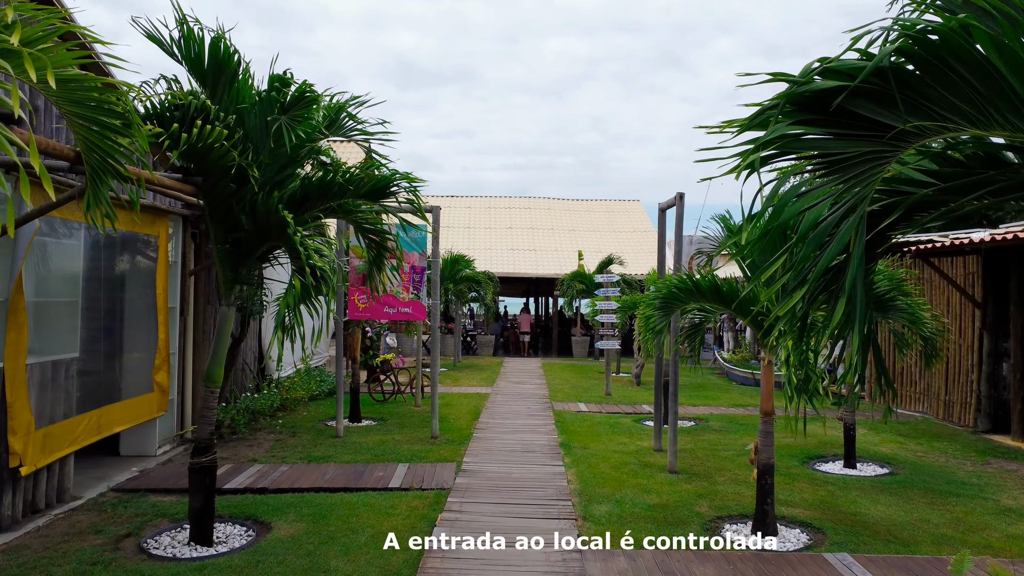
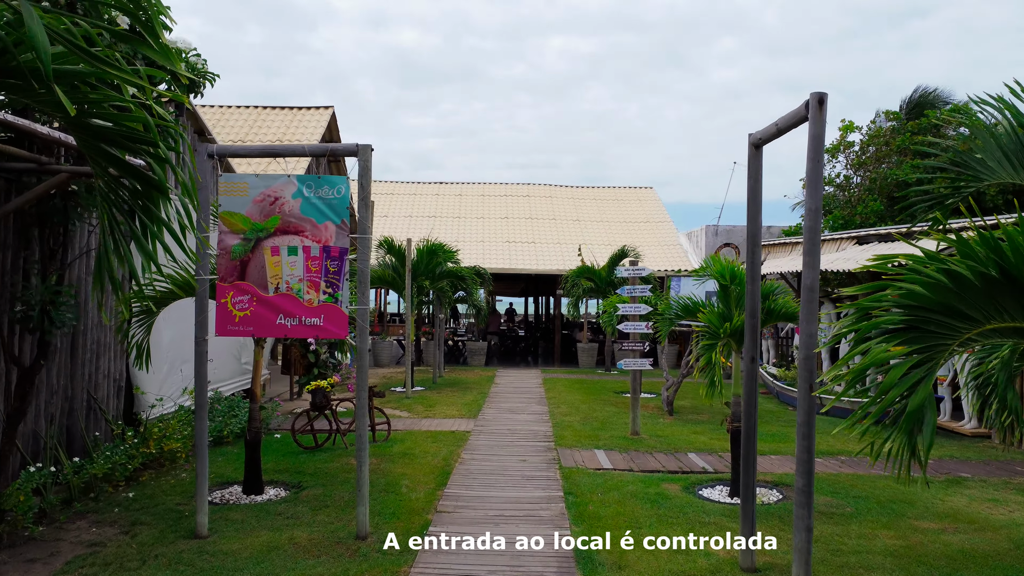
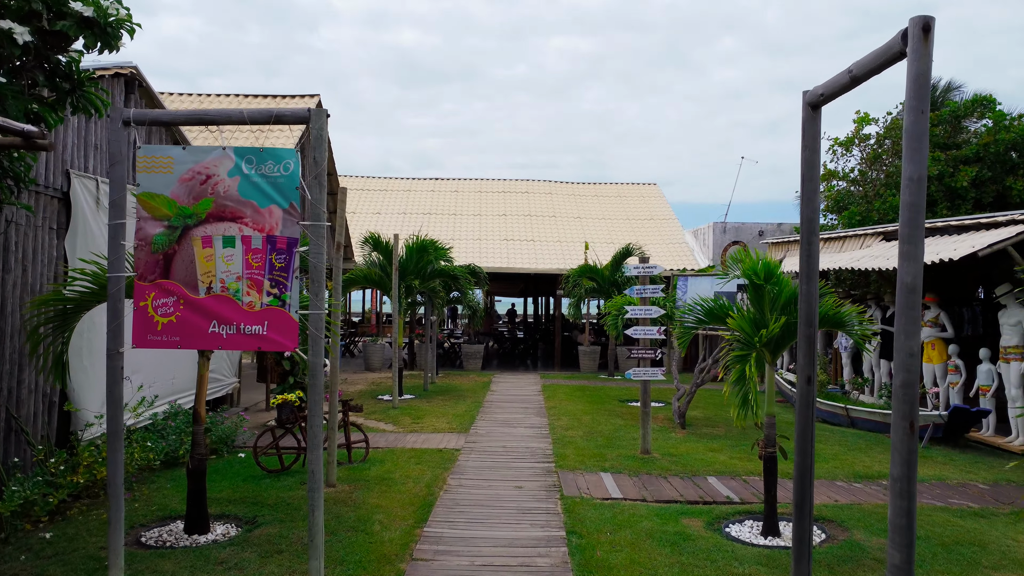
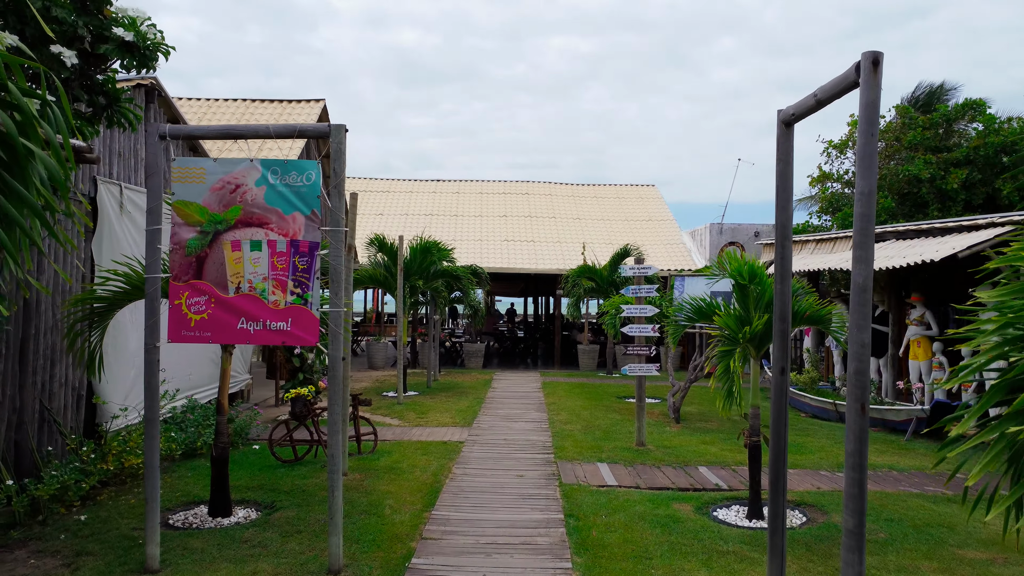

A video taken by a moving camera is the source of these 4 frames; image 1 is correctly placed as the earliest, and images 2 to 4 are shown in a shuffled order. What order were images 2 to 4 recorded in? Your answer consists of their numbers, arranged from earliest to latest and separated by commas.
2, 4, 3
